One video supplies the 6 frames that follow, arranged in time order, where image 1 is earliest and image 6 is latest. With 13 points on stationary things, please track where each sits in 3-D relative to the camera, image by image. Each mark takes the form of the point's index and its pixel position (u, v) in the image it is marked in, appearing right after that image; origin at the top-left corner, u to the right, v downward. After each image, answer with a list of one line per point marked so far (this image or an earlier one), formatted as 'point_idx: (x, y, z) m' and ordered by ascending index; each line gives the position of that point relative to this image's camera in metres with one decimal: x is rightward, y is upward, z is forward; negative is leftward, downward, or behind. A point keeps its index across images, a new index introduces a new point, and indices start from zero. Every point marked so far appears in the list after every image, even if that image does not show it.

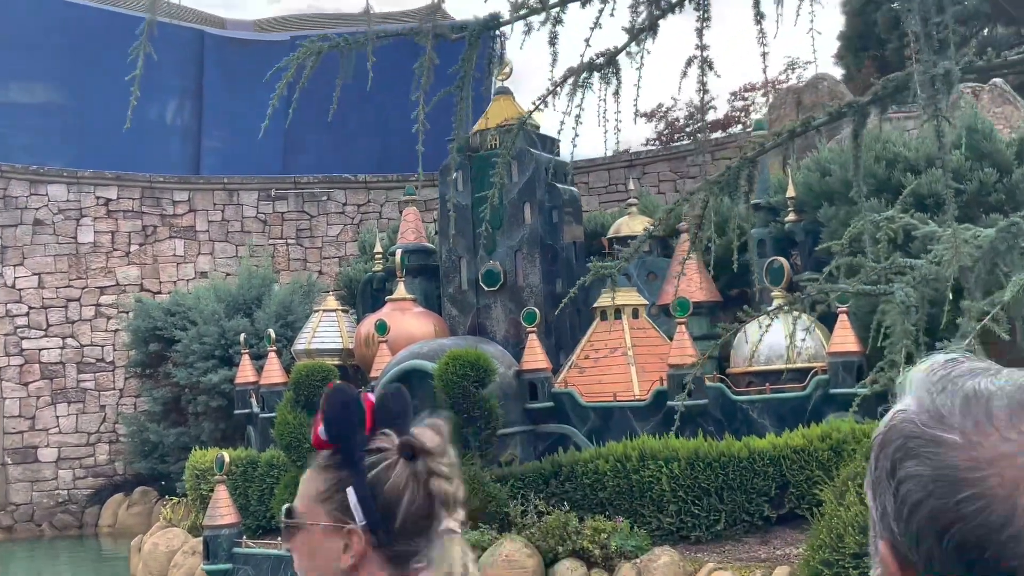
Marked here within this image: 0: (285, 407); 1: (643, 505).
0: (-2.1, -1.1, +8.0) m
1: (+1.0, -1.7, +6.8) m
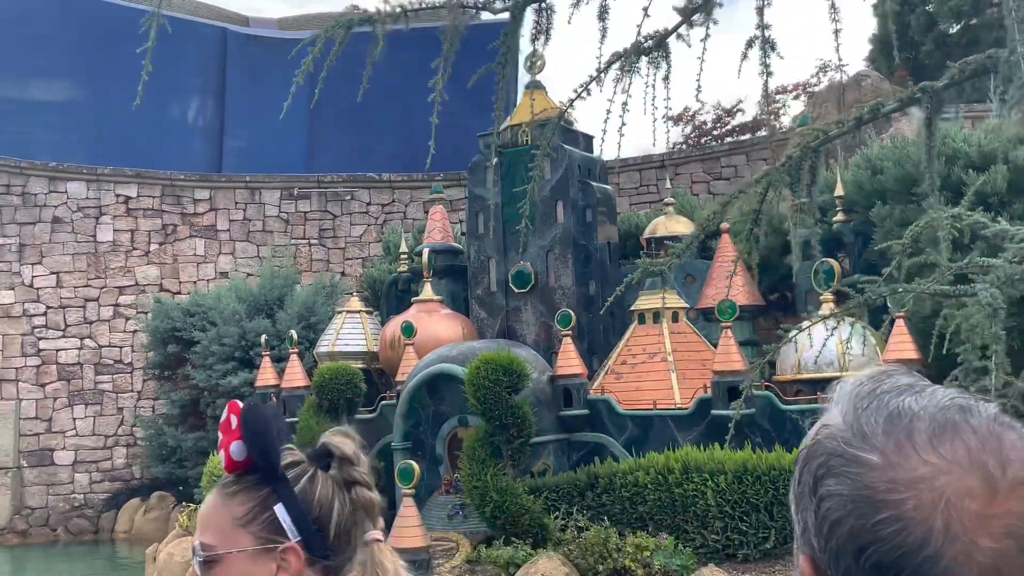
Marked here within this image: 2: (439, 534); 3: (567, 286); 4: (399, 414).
0: (-1.8, -1.1, +7.7) m
1: (+1.3, -1.7, +6.4) m
2: (-0.6, -2.0, +7.1) m
3: (+0.6, 0.0, +9.4) m
4: (-1.0, -1.1, +7.8) m
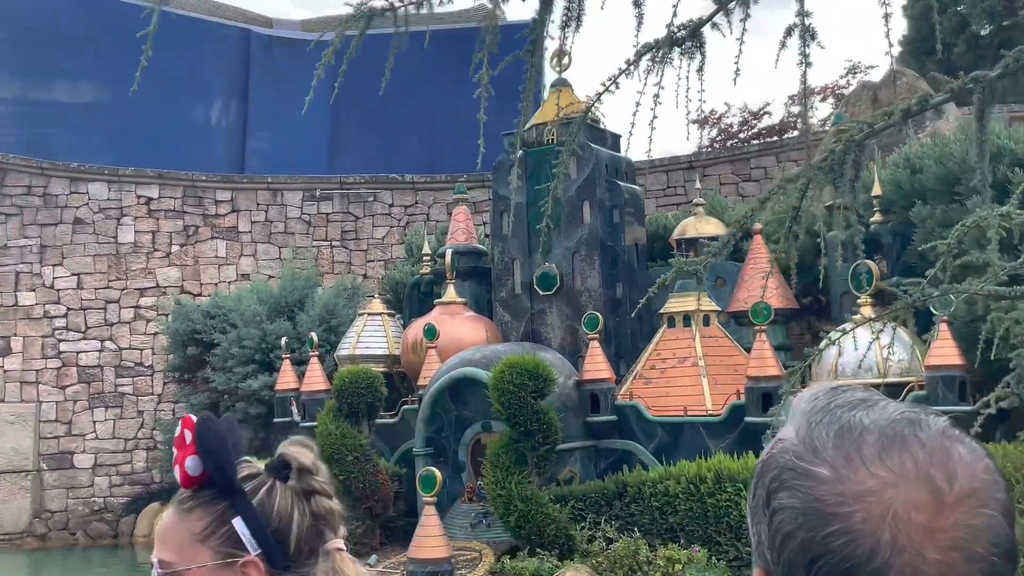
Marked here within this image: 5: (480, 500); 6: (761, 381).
0: (-1.6, -1.1, +7.5) m
1: (+1.4, -1.7, +6.1) m
2: (-0.4, -2.0, +6.9) m
3: (+0.8, 0.0, +9.1) m
4: (-0.8, -1.1, +7.6) m
5: (-0.3, -1.7, +7.3) m
6: (+1.8, -0.7, +6.5) m
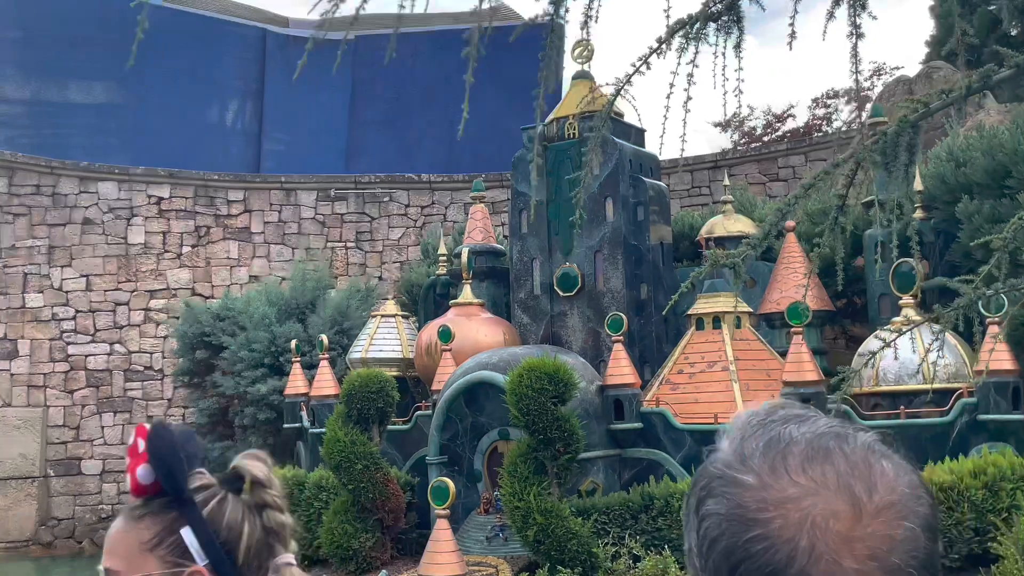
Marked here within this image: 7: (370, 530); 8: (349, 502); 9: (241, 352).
0: (-1.4, -1.1, +7.1) m
1: (+1.6, -1.7, +5.6) m
2: (-0.3, -2.0, +6.5) m
3: (+1.0, 0.0, +8.7) m
4: (-0.6, -1.1, +7.2) m
5: (-0.1, -1.7, +6.9) m
6: (+1.9, -0.7, +6.0) m
7: (-1.1, -1.9, +7.0) m
8: (-1.3, -1.7, +7.0) m
9: (-3.3, -0.8, +11.0) m
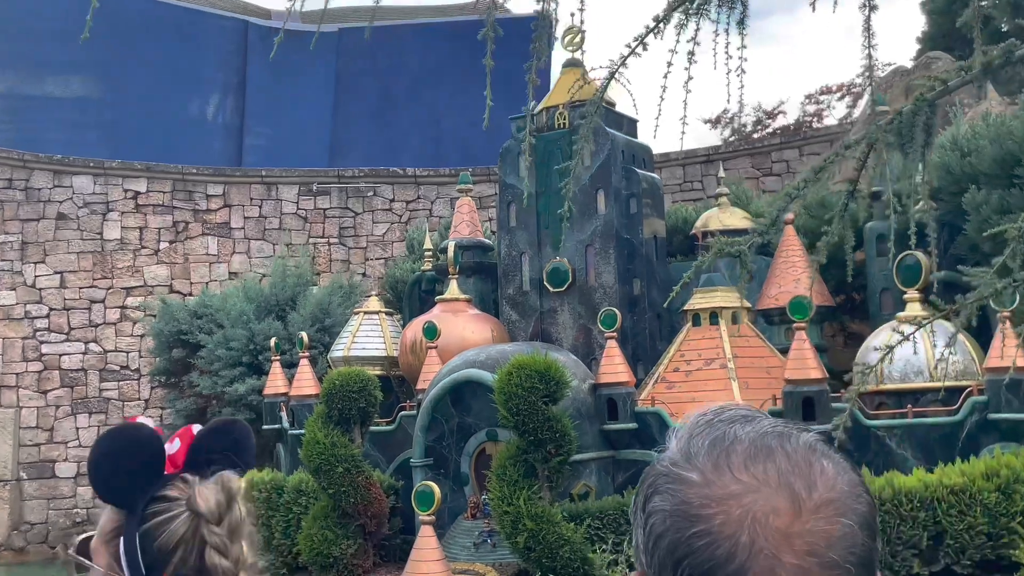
0: (-1.5, -1.0, +6.8) m
1: (+1.5, -1.6, +5.3) m
2: (-0.3, -1.9, +6.1) m
3: (+0.9, 0.0, +8.4) m
4: (-0.7, -1.1, +6.8) m
5: (-0.2, -1.7, +6.5) m
6: (+1.9, -0.6, +5.7) m
7: (-1.2, -1.9, +6.7) m
8: (-1.4, -1.6, +6.6) m
9: (-3.5, -0.8, +10.6) m
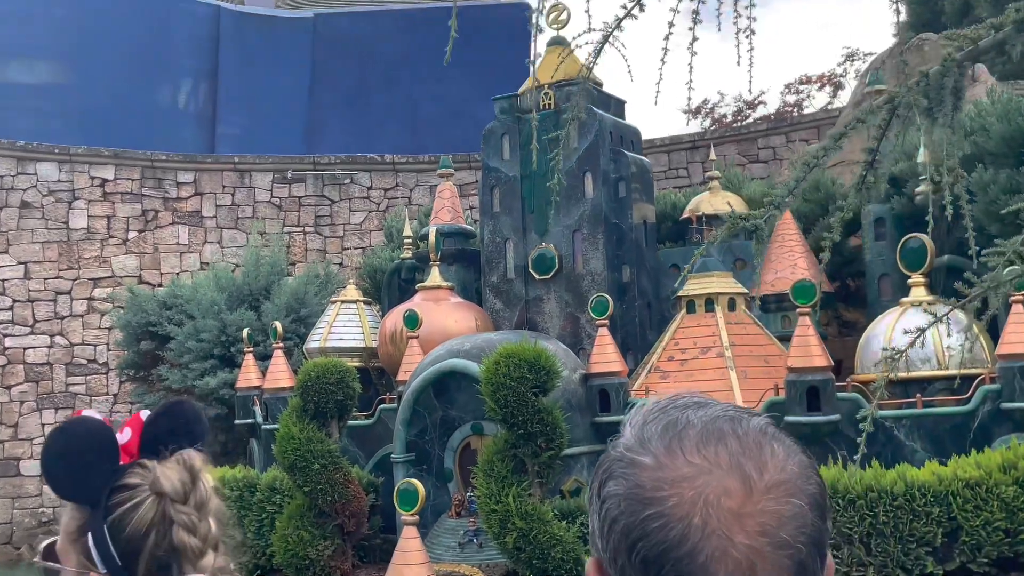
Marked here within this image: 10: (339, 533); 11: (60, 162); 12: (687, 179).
0: (-1.6, -0.9, +6.4) m
1: (+1.4, -1.5, +5.0) m
2: (-0.4, -1.8, +5.8) m
3: (+0.8, +0.1, +8.1) m
4: (-0.8, -1.0, +6.5) m
5: (-0.3, -1.6, +6.2) m
6: (+1.8, -0.5, +5.4) m
7: (-1.3, -1.8, +6.3) m
8: (-1.5, -1.5, +6.3) m
9: (-3.7, -0.6, +10.2) m
10: (-1.2, -1.8, +6.4) m
11: (-6.1, +1.7, +12.0) m
12: (+2.6, +1.6, +13.0) m
